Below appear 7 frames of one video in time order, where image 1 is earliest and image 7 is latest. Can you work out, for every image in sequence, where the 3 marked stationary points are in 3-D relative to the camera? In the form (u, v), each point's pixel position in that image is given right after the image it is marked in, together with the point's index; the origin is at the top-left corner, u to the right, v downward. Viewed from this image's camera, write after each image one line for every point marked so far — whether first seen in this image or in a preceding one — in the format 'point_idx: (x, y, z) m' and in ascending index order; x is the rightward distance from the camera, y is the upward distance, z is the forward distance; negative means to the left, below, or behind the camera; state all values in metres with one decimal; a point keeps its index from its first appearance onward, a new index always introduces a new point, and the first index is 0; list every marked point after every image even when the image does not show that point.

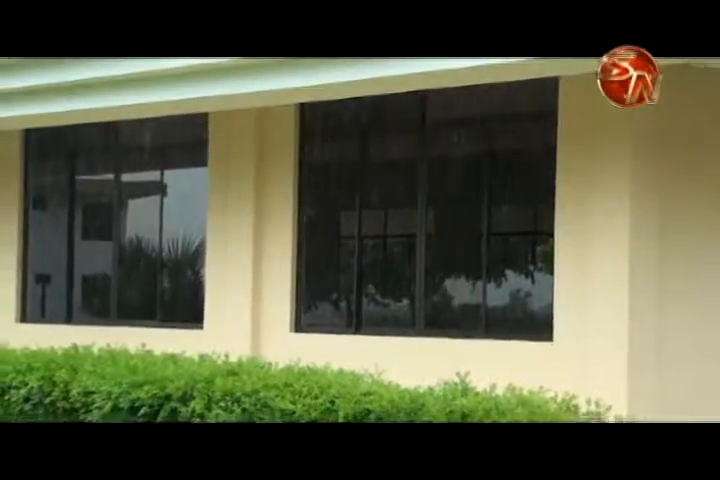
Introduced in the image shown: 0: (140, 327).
0: (-1.7, -0.7, +9.1) m
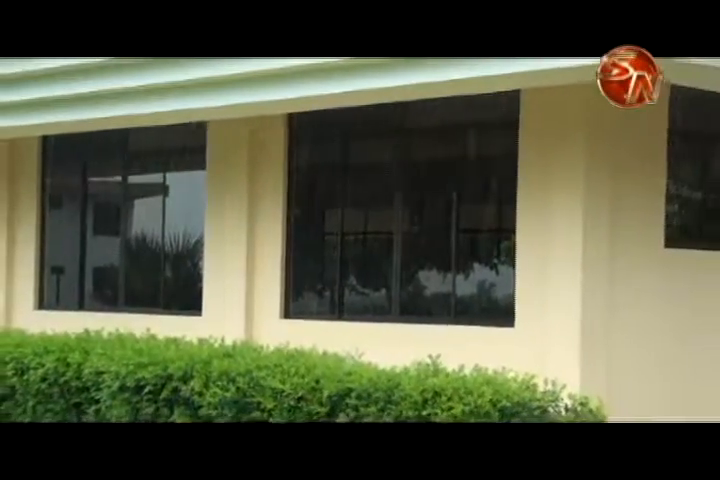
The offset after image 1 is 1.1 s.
0: (-2.0, -0.7, +9.9) m
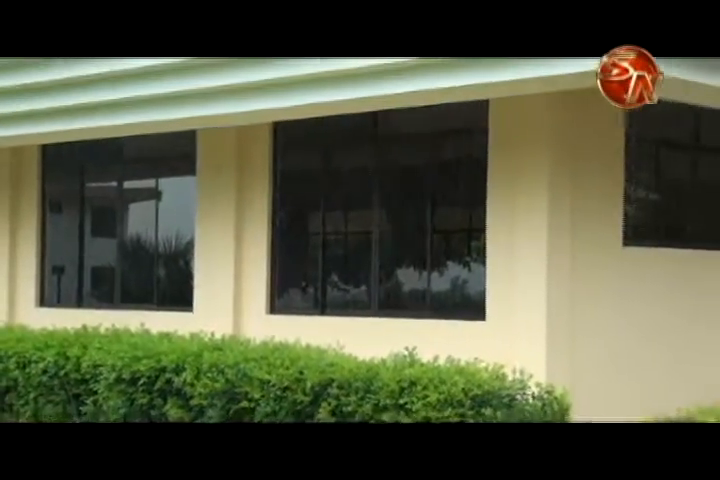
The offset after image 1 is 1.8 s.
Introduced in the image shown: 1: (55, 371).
0: (-2.2, -0.7, +10.4) m
1: (-2.6, -1.1, +8.8) m
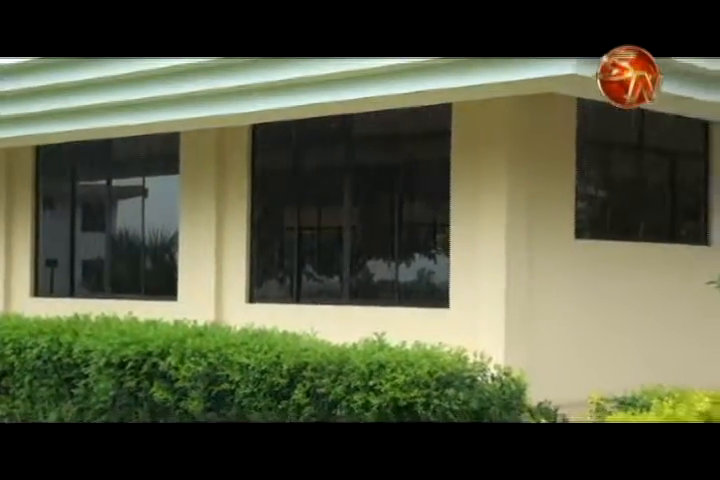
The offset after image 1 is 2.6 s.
0: (-2.5, -0.6, +11.0) m
1: (-2.9, -1.1, +9.5) m
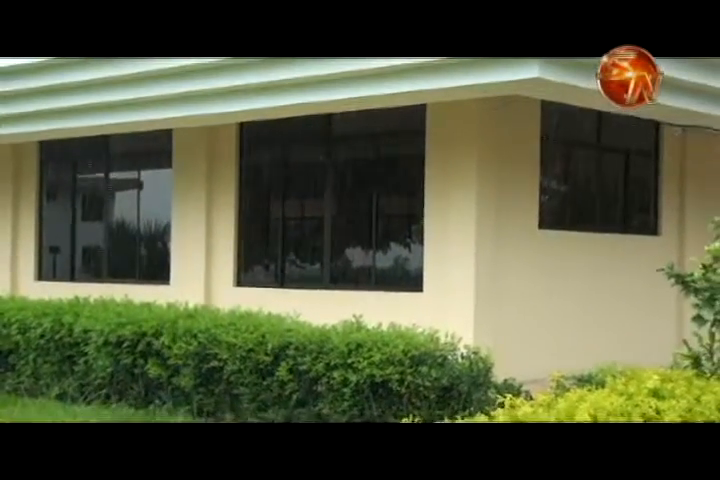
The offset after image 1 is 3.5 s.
0: (-2.8, -0.5, +11.8) m
1: (-3.1, -1.0, +10.2) m
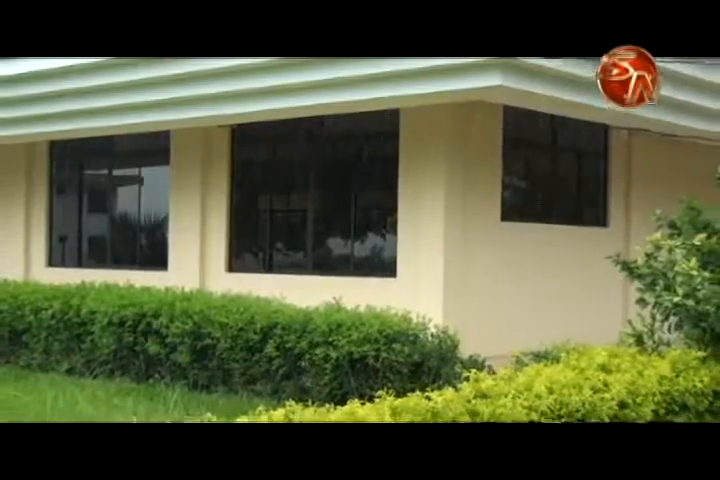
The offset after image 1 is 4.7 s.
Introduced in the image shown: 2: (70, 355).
0: (-3.0, -0.3, +12.9) m
1: (-3.3, -0.8, +11.3) m
2: (-3.2, -1.3, +11.3) m
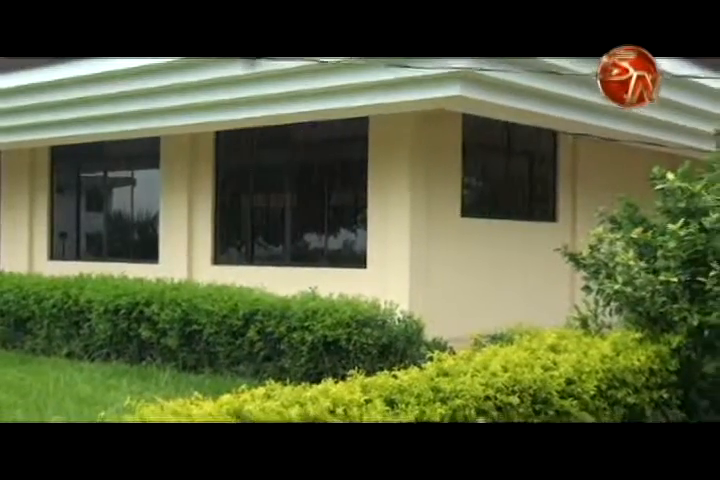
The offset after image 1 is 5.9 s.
0: (-3.4, -0.2, +14.0) m
1: (-3.7, -0.8, +12.4) m
2: (-3.6, -1.2, +12.4) m
